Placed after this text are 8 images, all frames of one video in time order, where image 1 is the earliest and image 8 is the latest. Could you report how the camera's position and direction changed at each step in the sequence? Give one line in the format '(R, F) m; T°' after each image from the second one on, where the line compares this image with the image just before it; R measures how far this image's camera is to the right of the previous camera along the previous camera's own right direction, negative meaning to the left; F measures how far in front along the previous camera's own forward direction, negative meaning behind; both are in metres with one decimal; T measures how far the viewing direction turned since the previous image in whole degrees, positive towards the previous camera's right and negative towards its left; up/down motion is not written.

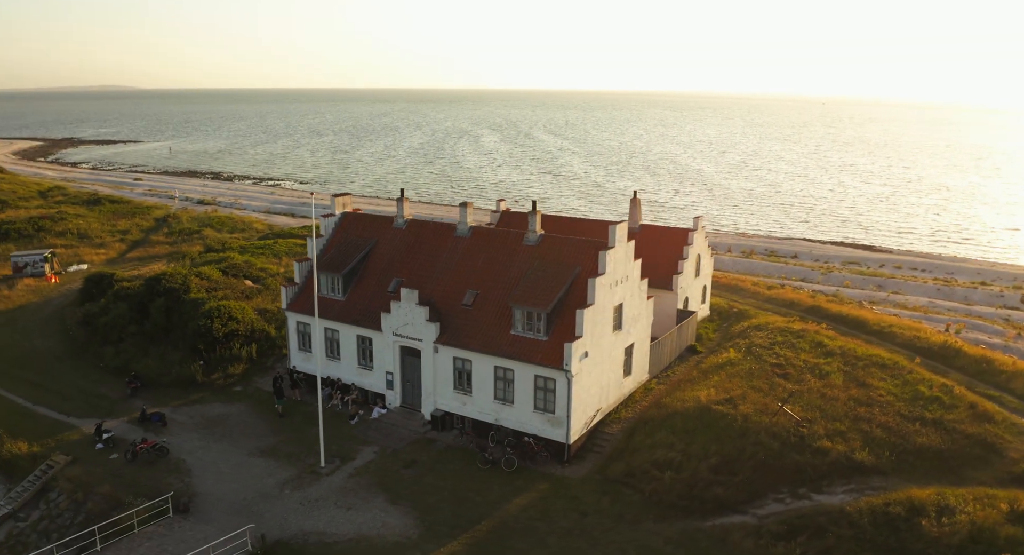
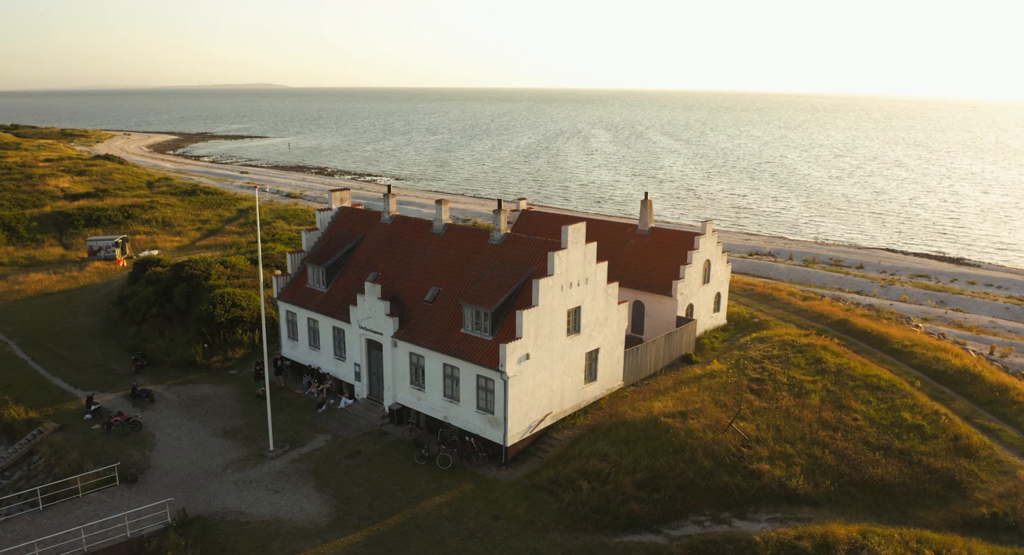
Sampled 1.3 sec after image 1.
(+6.7, +0.9) m; -9°
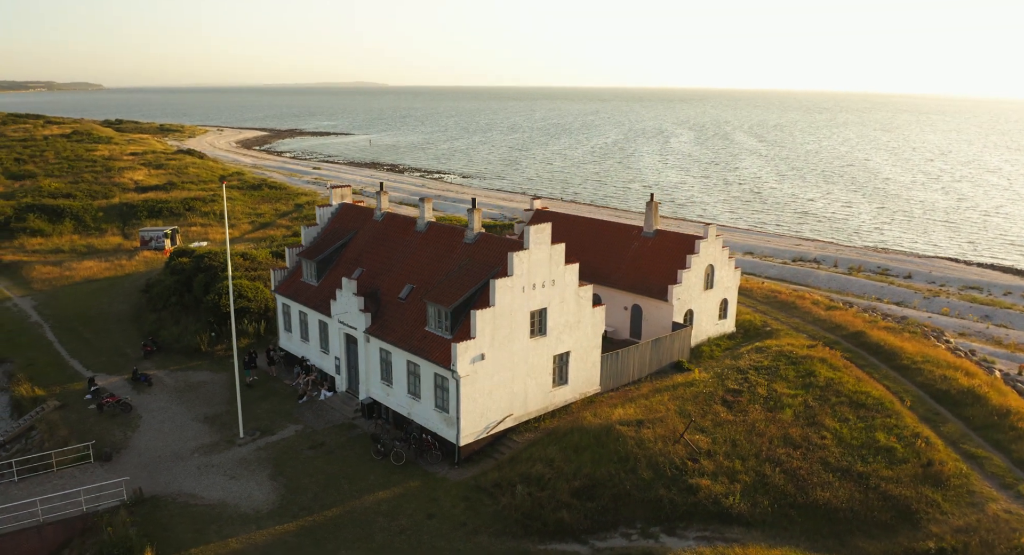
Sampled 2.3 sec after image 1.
(+4.8, +0.5) m; -7°
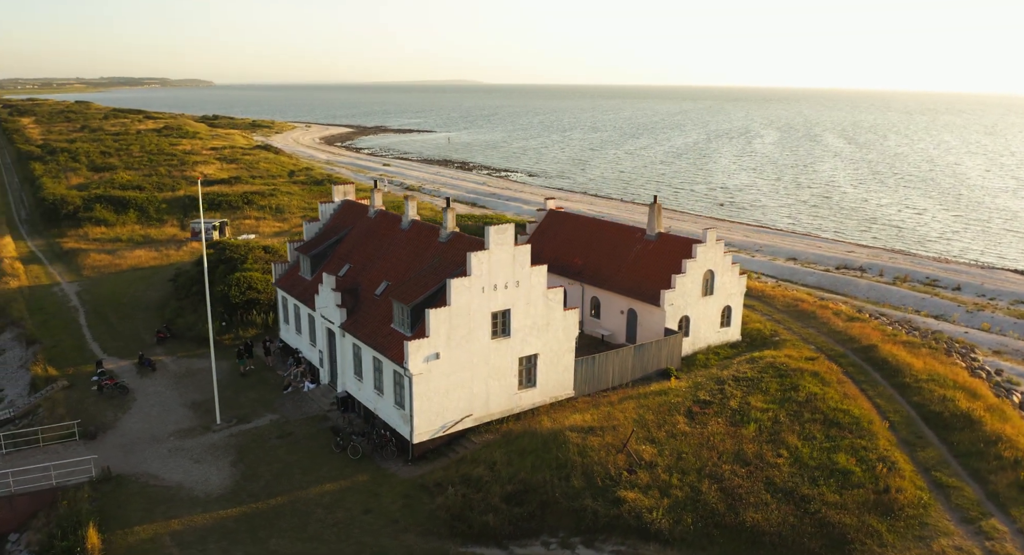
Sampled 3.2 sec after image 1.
(+4.8, +0.5) m; -7°
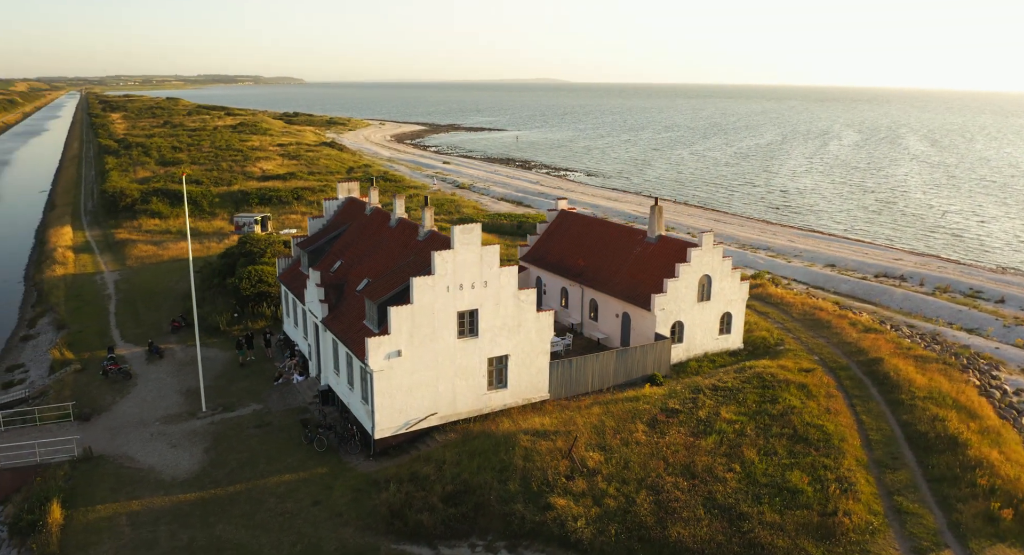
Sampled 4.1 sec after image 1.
(+4.3, +0.4) m; -6°
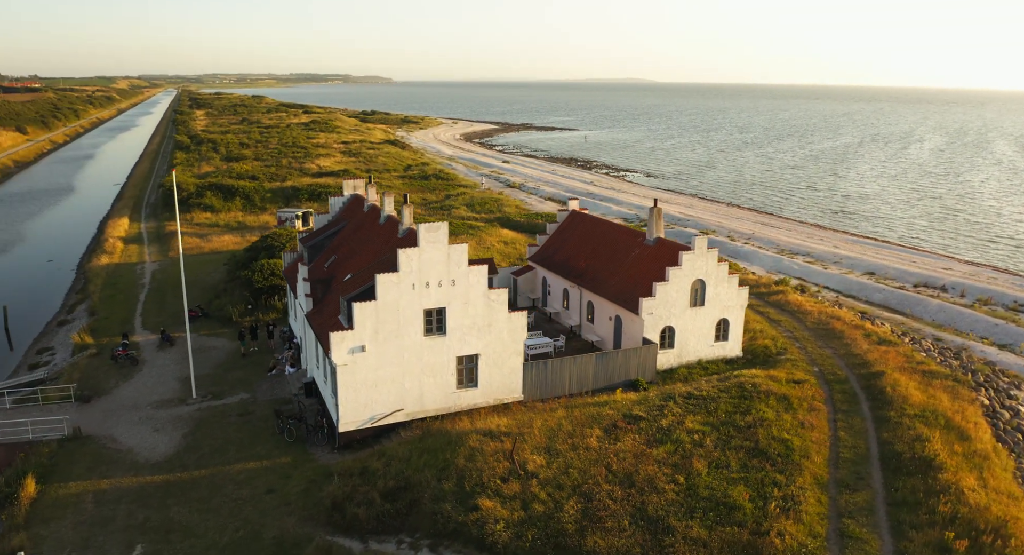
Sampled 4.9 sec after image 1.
(+4.3, +0.4) m; -6°
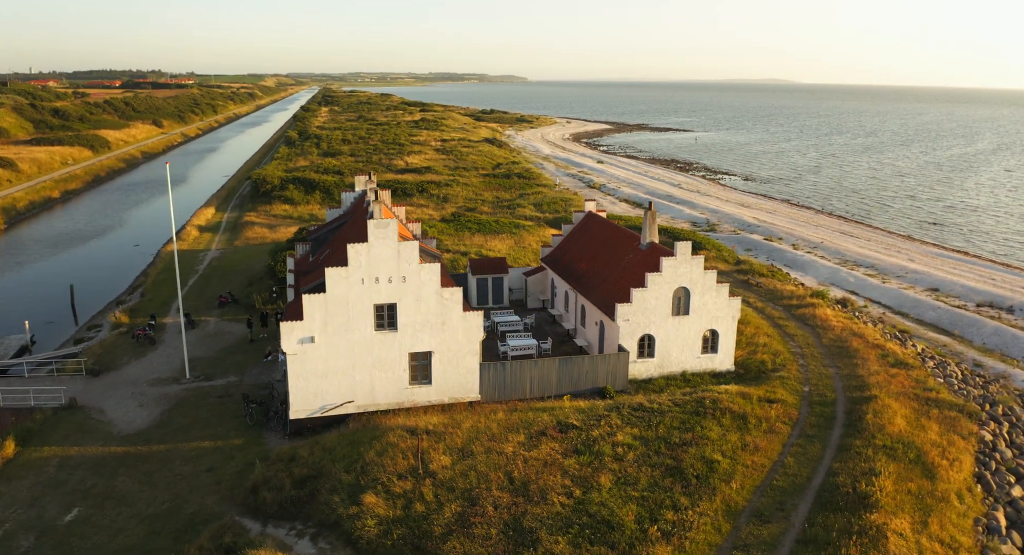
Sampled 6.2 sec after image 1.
(+6.8, +0.8) m; -9°
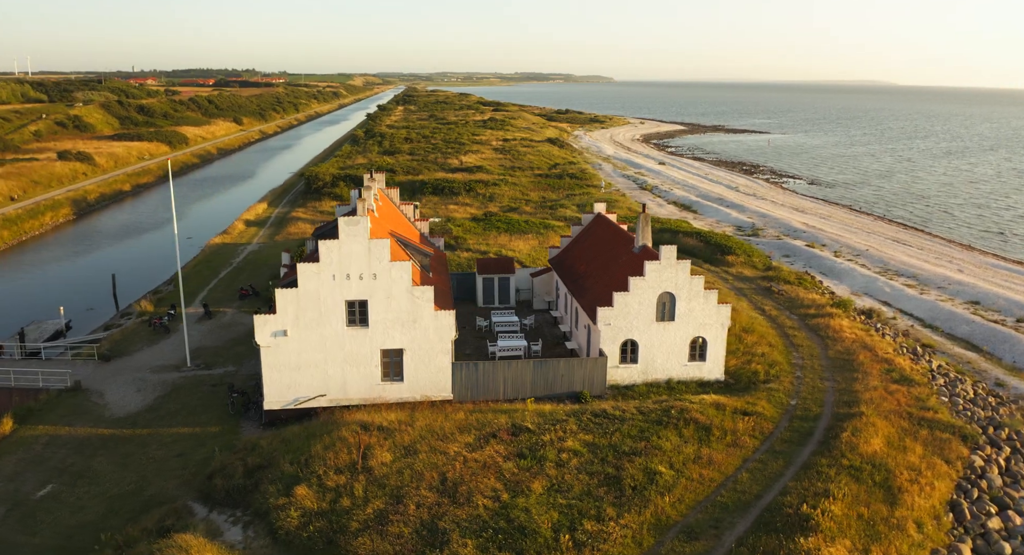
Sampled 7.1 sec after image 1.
(+4.3, +0.4) m; -6°
